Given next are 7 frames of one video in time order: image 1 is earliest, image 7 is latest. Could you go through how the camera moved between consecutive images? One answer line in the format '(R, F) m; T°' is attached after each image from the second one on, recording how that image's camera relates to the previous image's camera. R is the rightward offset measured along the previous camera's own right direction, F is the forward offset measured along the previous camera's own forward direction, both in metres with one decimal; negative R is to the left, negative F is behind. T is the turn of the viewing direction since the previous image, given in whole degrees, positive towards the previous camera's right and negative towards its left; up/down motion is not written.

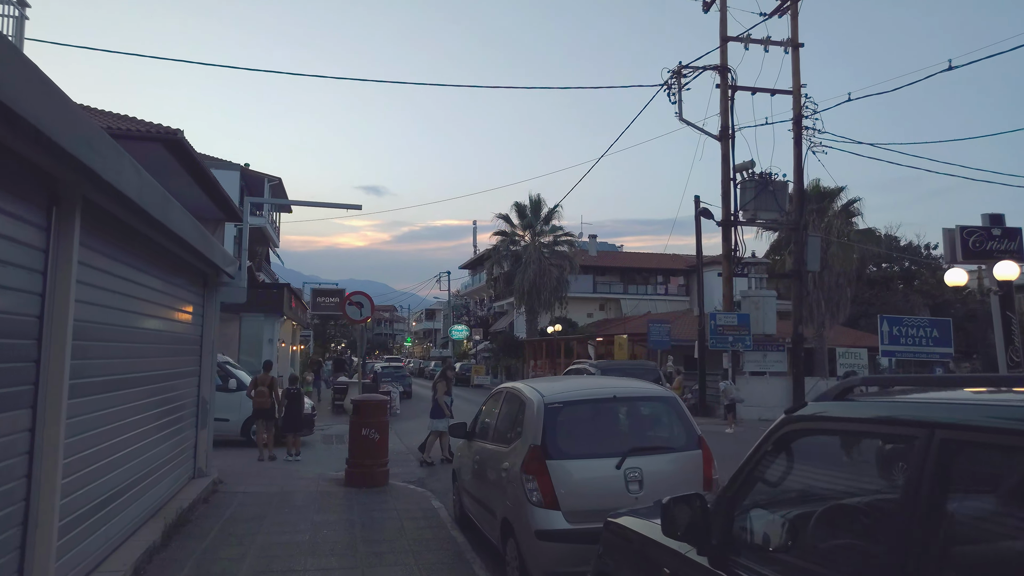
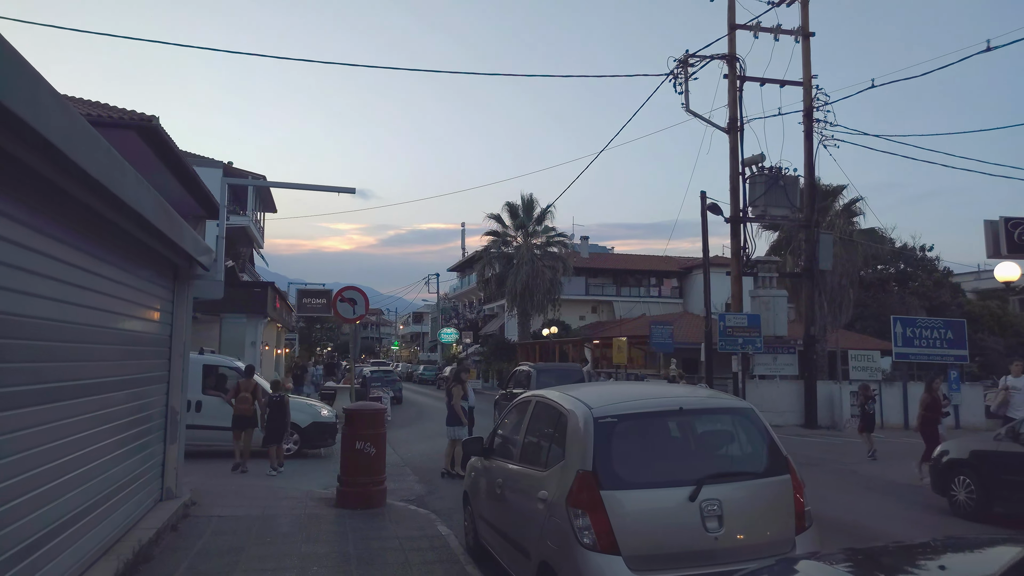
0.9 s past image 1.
(-0.3, +1.2) m; +1°
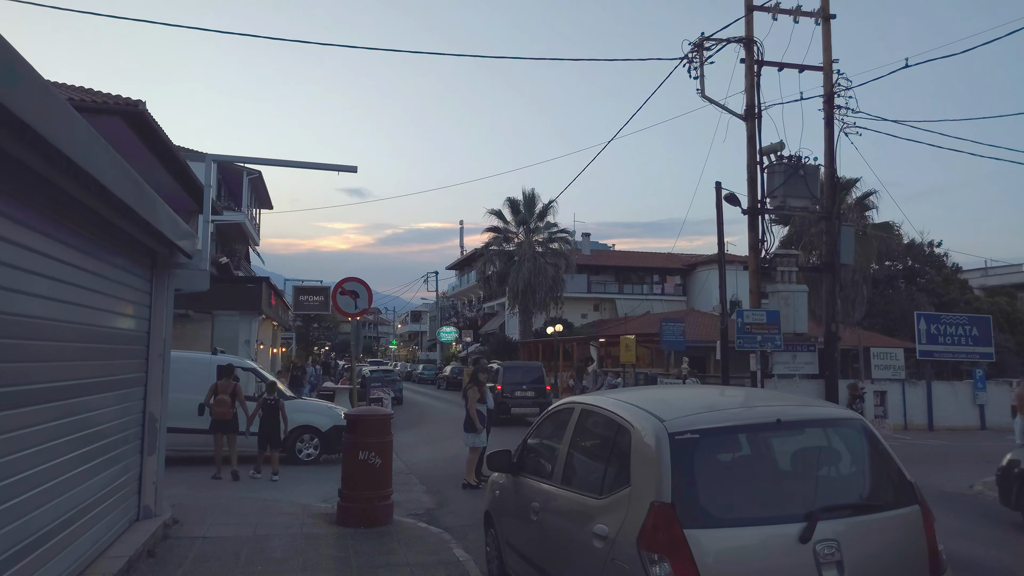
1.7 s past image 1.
(-0.3, +1.0) m; 0°
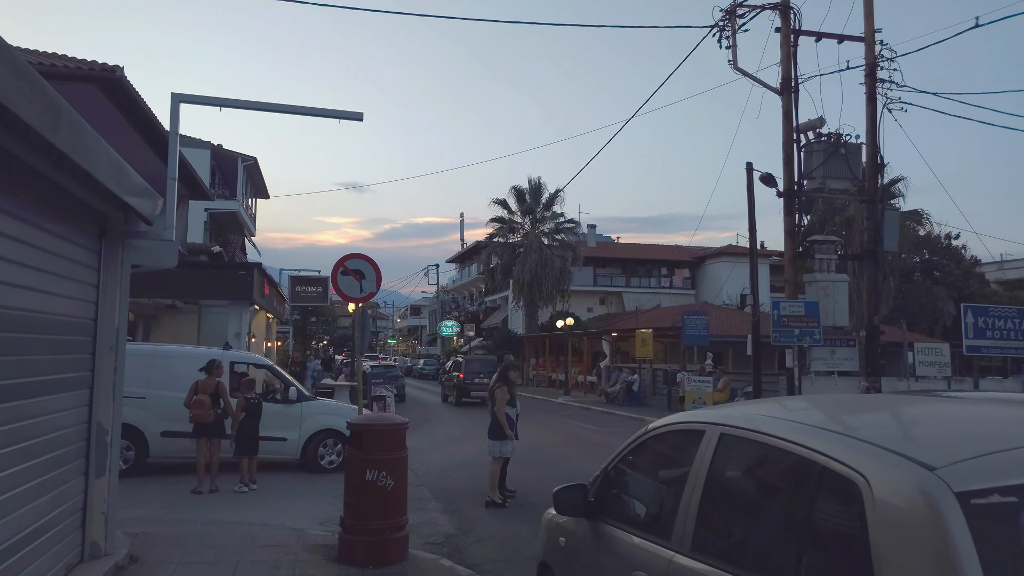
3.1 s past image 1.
(-0.4, +1.6) m; 0°
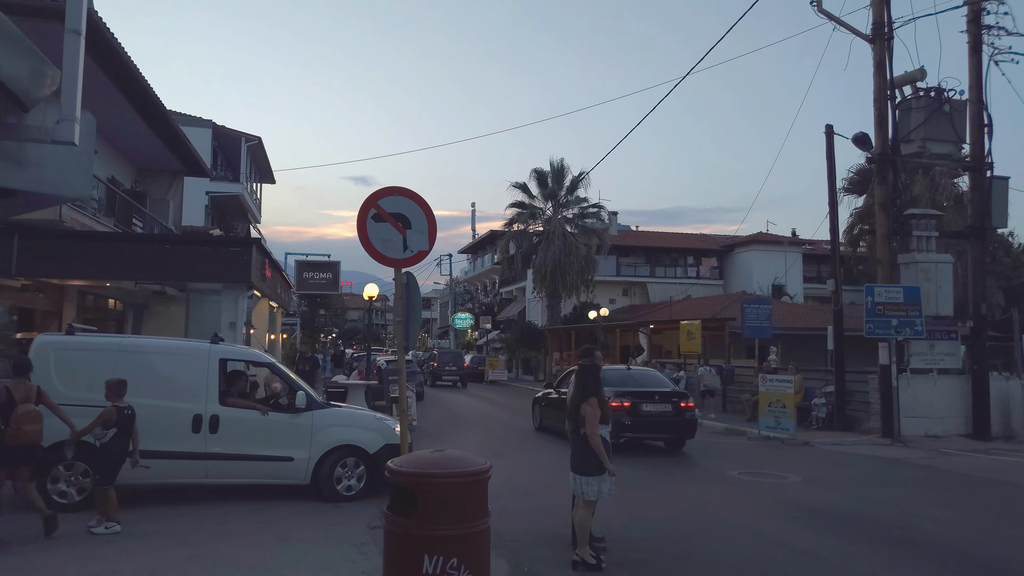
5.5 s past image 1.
(-0.7, +2.7) m; -1°
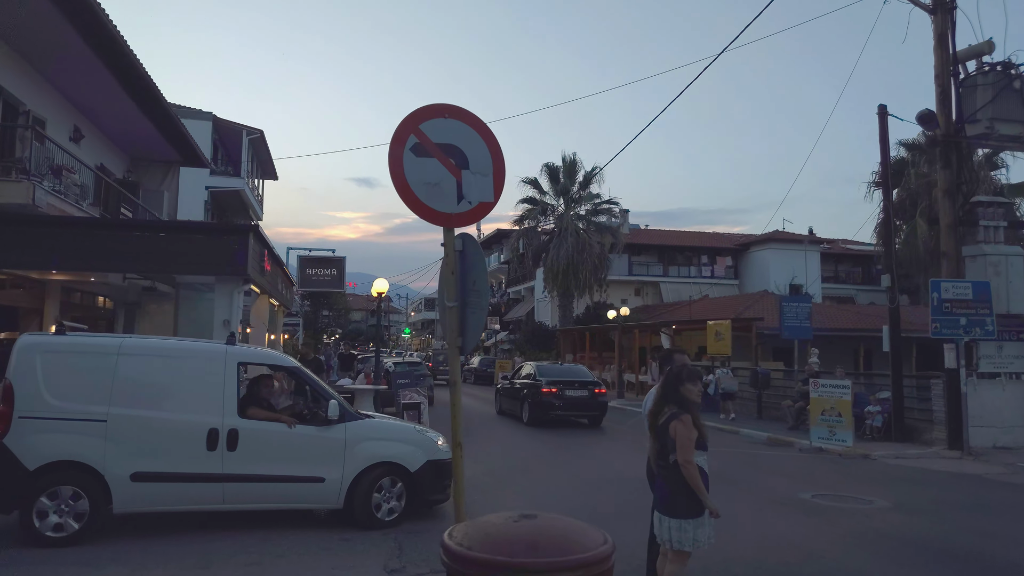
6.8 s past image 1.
(-0.4, +1.5) m; 0°
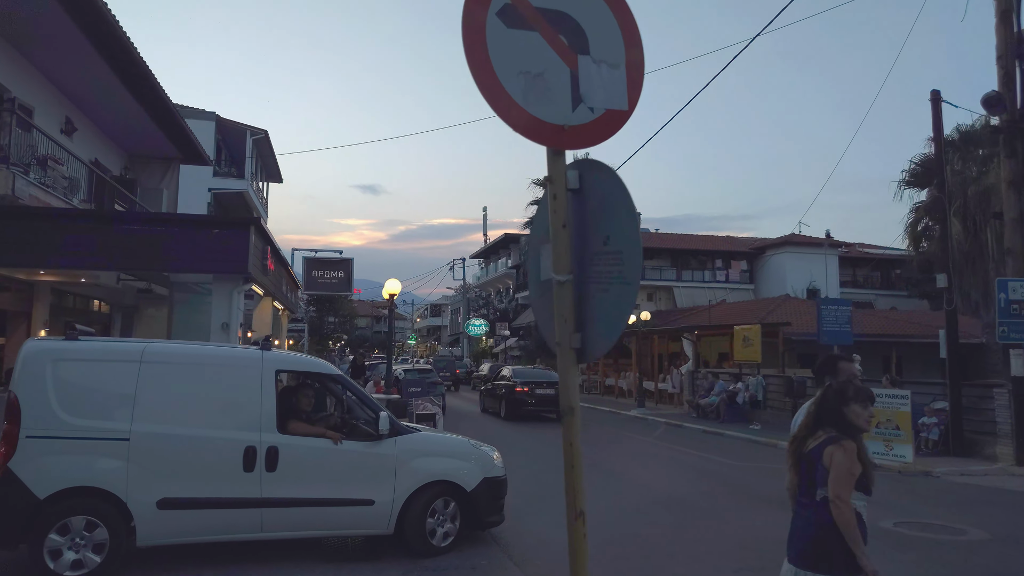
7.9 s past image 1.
(-0.3, +1.1) m; 0°
